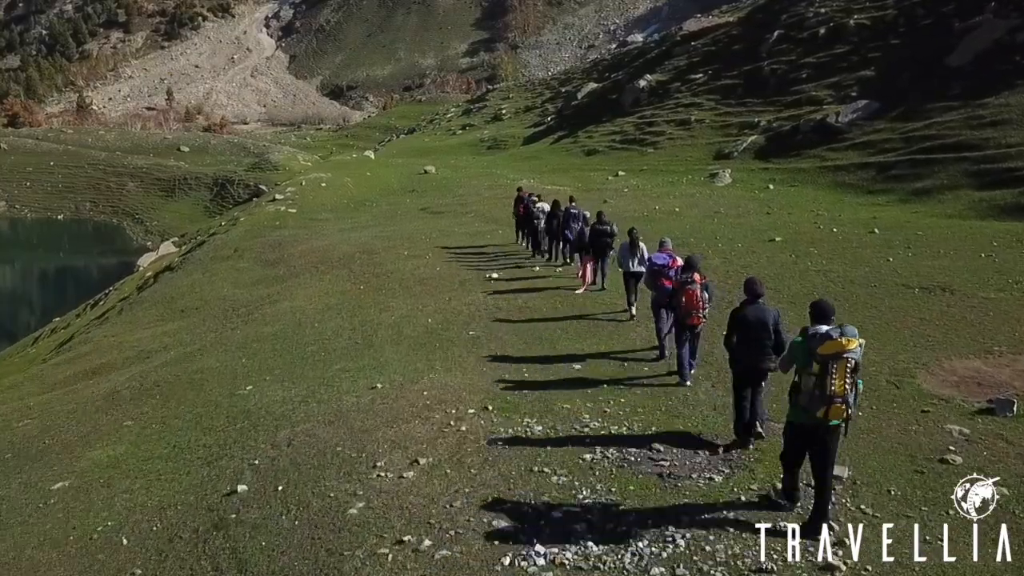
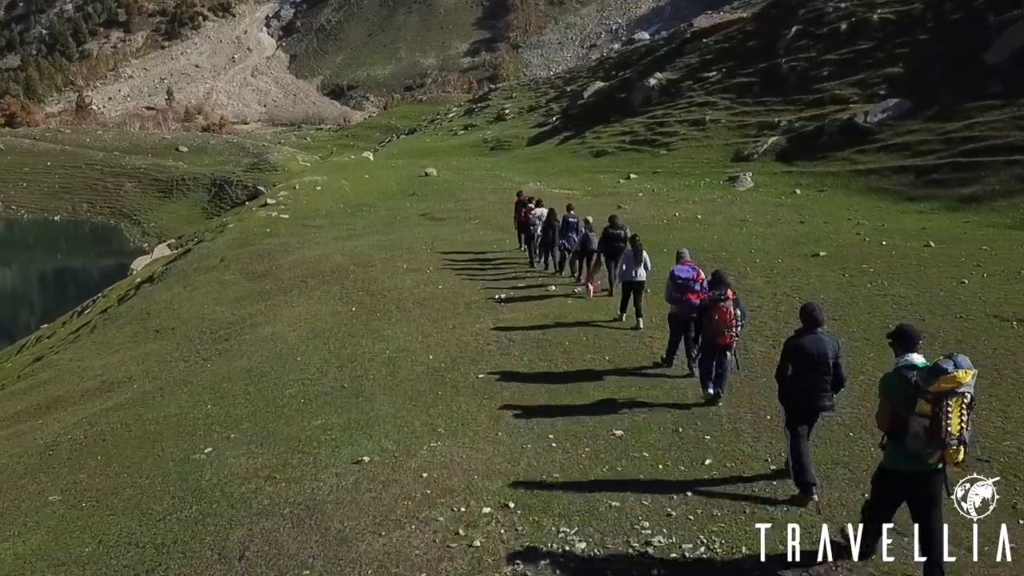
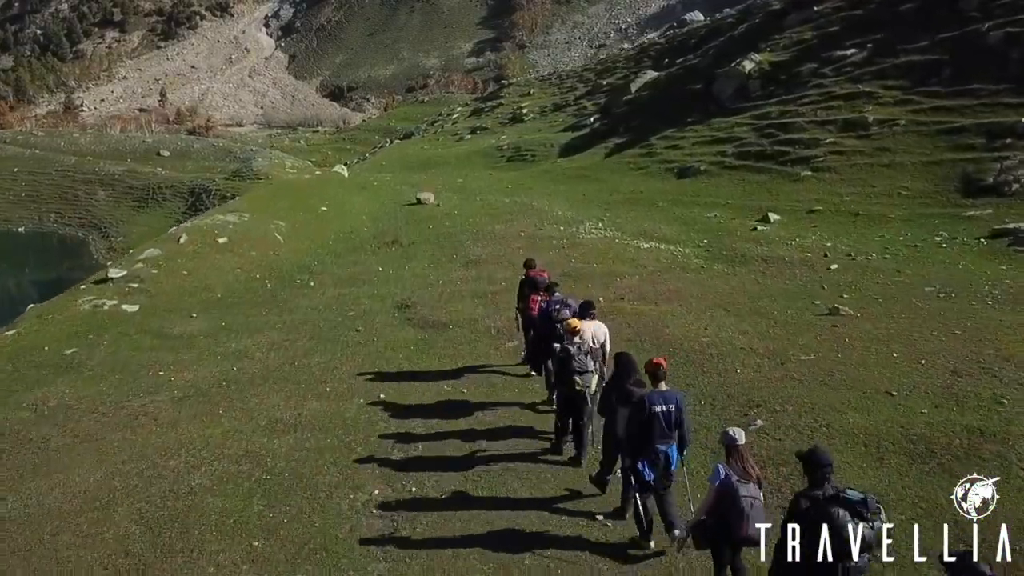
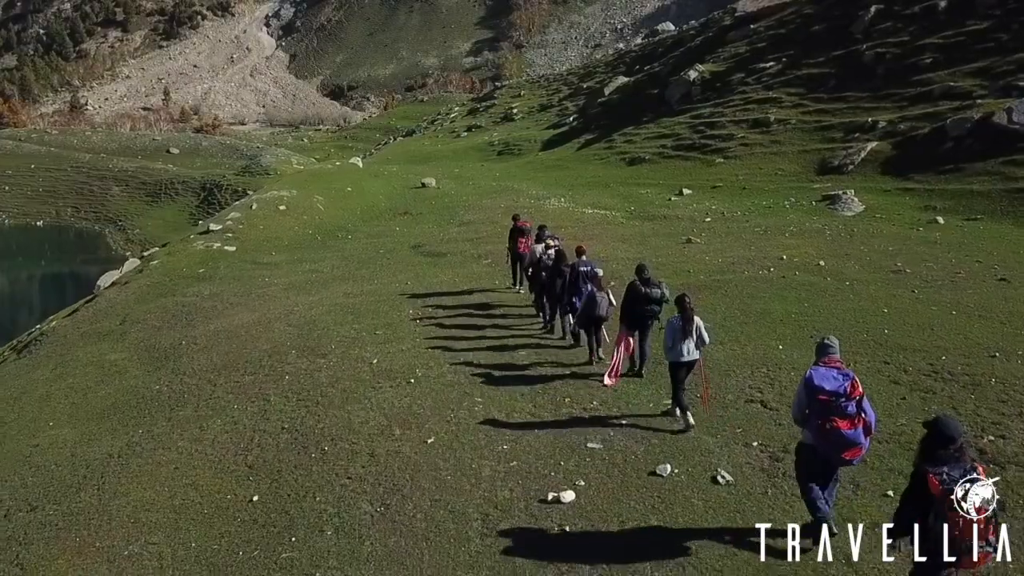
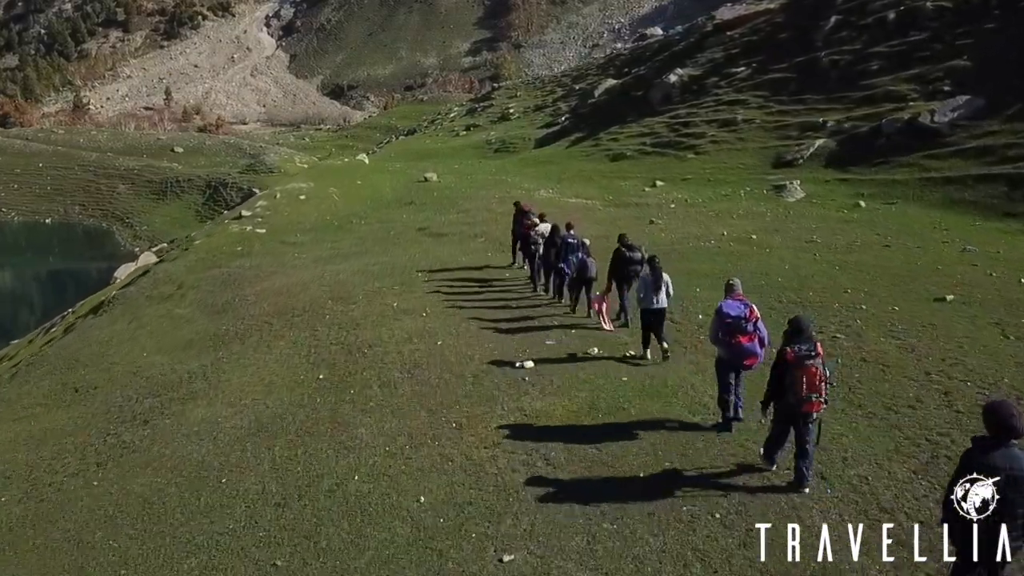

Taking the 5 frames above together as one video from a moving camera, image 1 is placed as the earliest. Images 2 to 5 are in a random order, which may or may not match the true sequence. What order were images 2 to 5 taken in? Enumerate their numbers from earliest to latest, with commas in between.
2, 5, 4, 3
